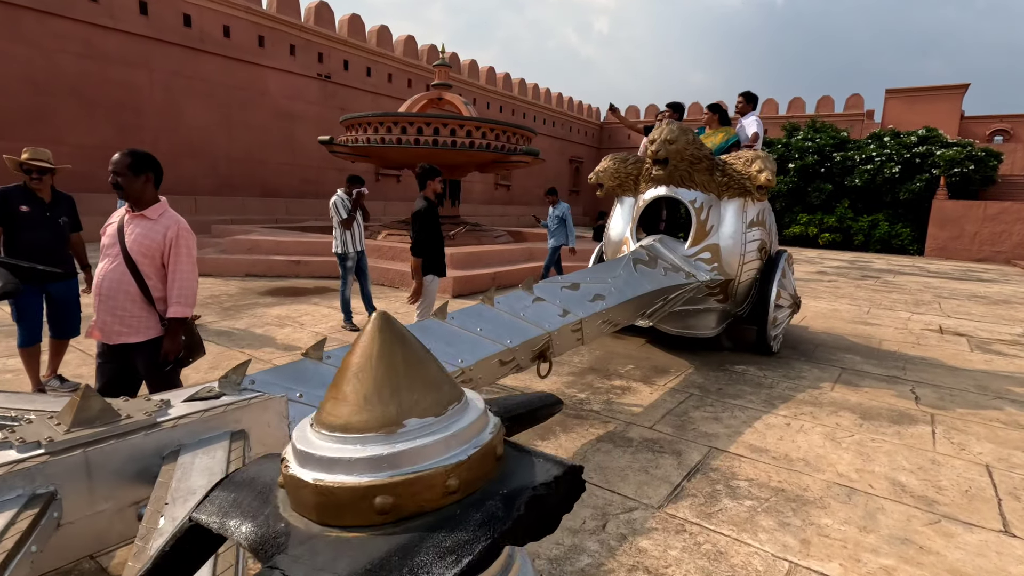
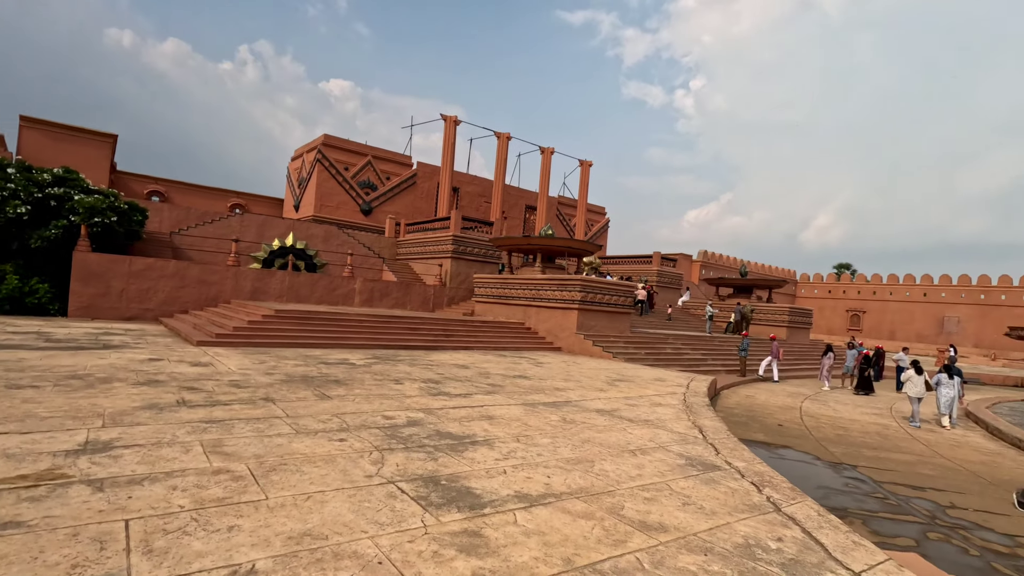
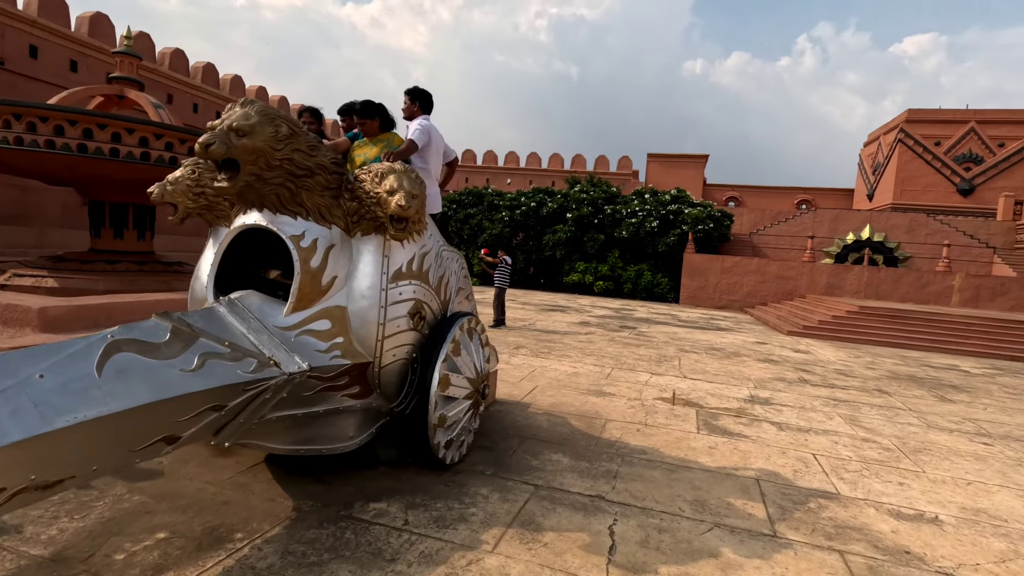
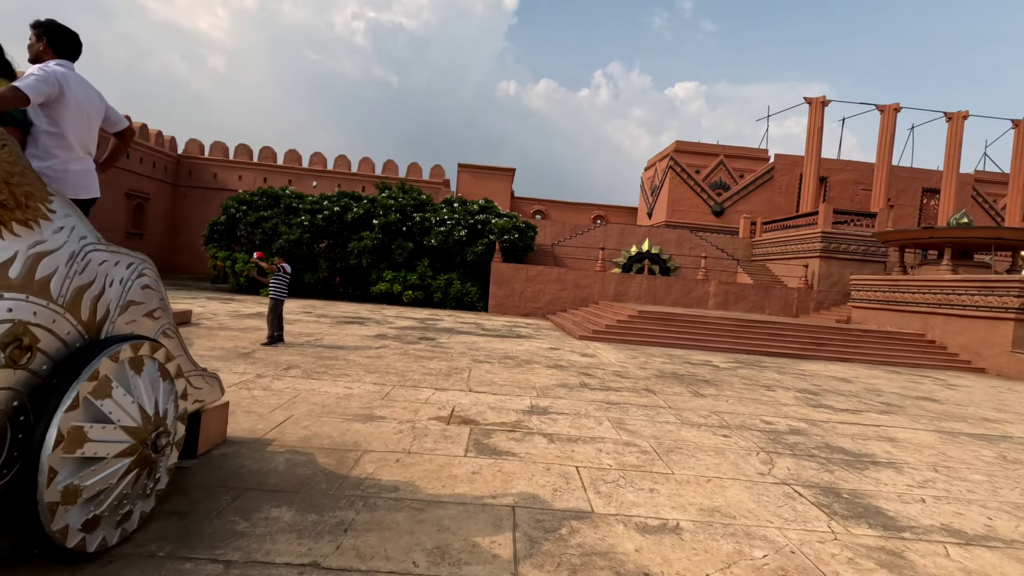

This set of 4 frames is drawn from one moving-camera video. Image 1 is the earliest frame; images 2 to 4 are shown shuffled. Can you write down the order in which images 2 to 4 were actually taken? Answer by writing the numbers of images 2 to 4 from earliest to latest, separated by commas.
3, 4, 2
